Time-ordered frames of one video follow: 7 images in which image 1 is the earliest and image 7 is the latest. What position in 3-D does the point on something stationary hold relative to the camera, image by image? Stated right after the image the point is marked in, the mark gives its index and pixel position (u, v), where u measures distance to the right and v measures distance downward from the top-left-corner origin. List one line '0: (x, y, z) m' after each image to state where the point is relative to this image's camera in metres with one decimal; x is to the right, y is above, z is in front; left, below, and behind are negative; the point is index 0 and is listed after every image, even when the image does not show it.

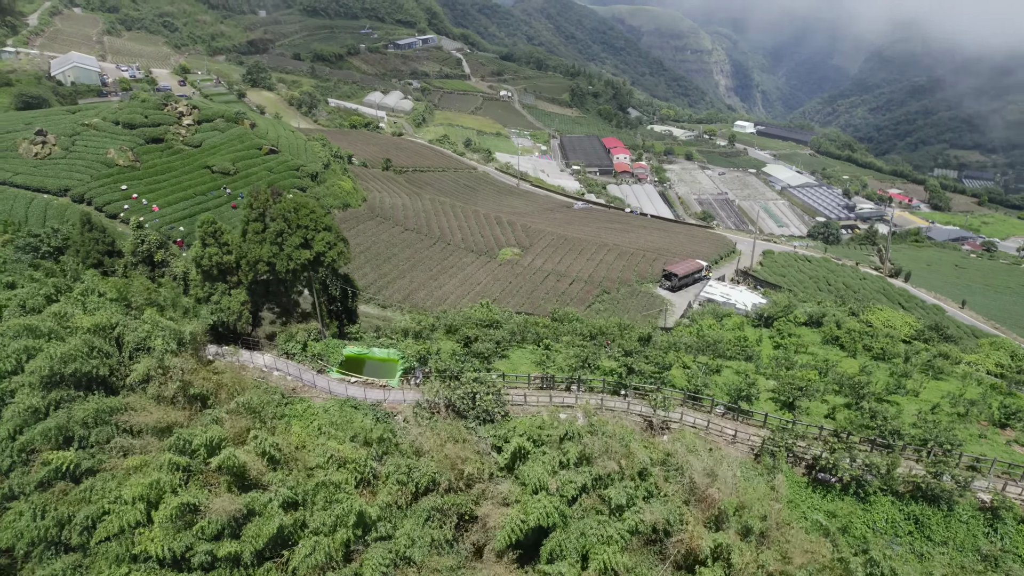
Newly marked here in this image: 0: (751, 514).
0: (+4.9, -4.9, +14.0) m
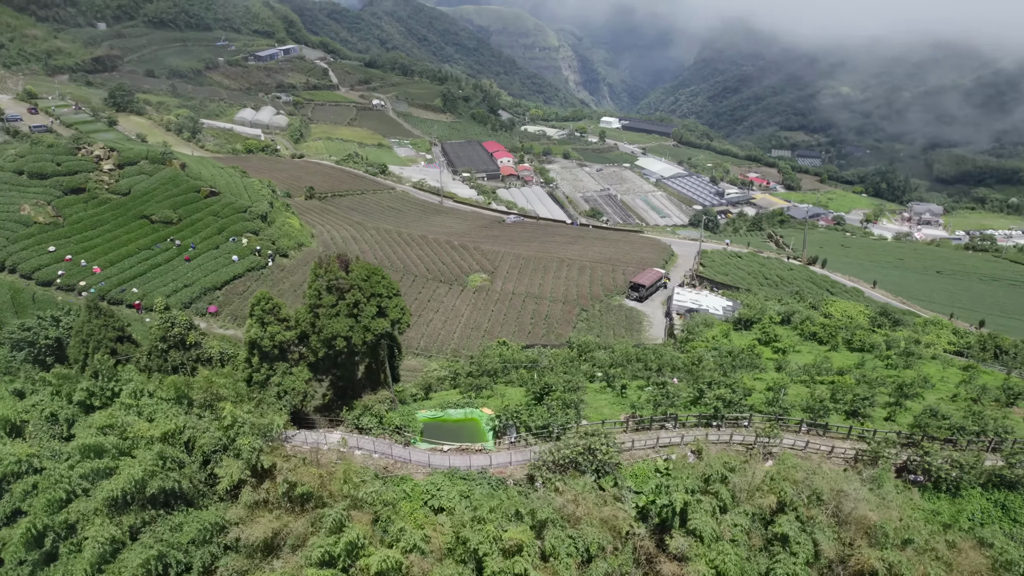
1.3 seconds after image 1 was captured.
0: (+8.8, -5.6, +15.2) m
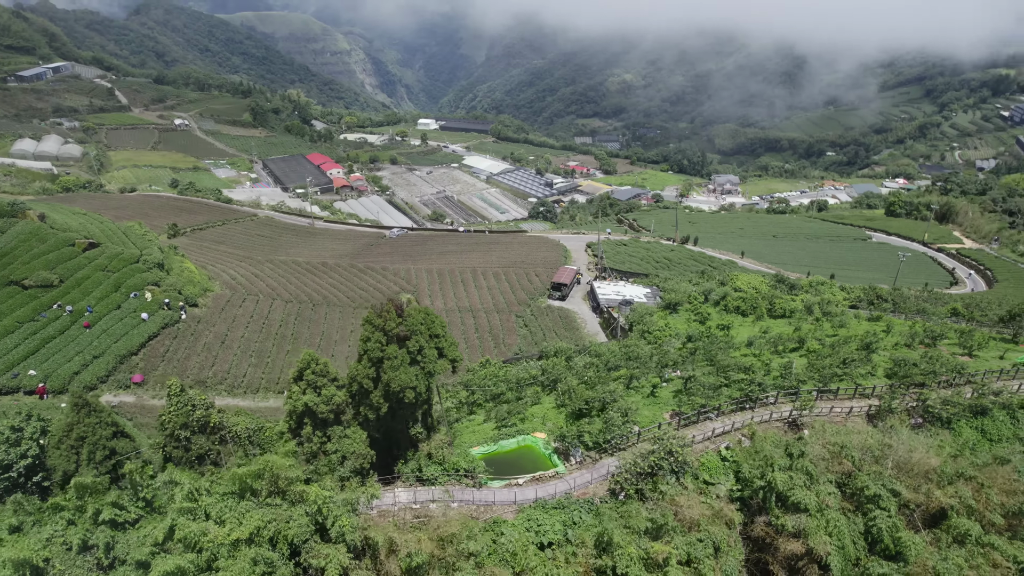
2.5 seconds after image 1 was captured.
0: (+11.5, -4.9, +17.7) m
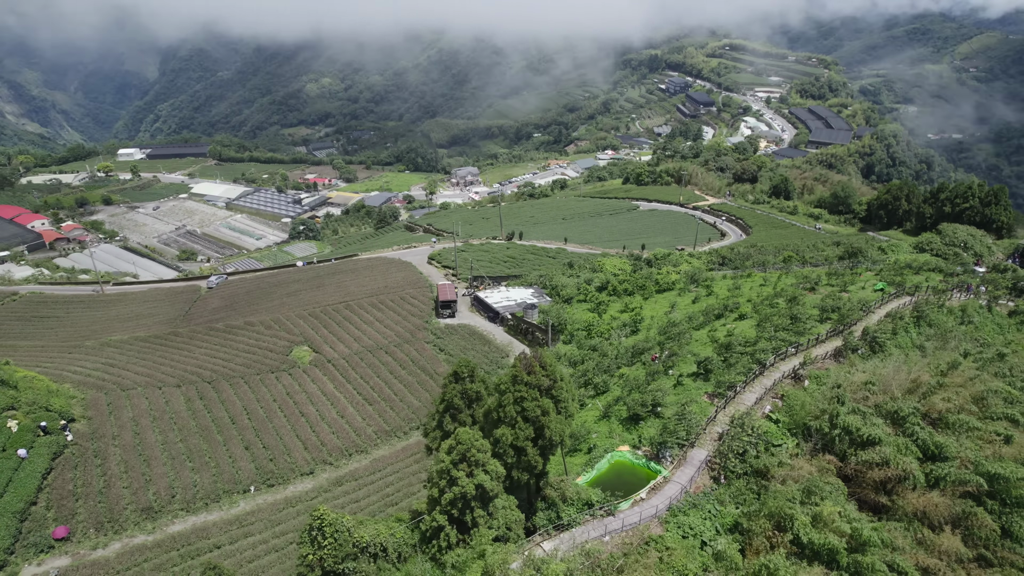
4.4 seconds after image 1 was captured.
0: (+14.0, -3.2, +22.6) m
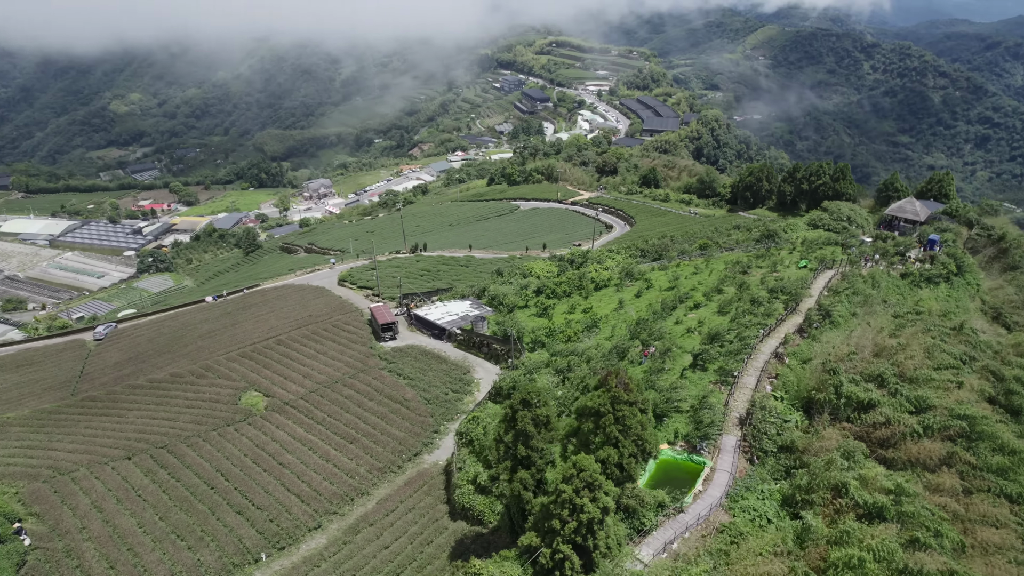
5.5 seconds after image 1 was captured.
0: (+14.4, -2.2, +25.8) m
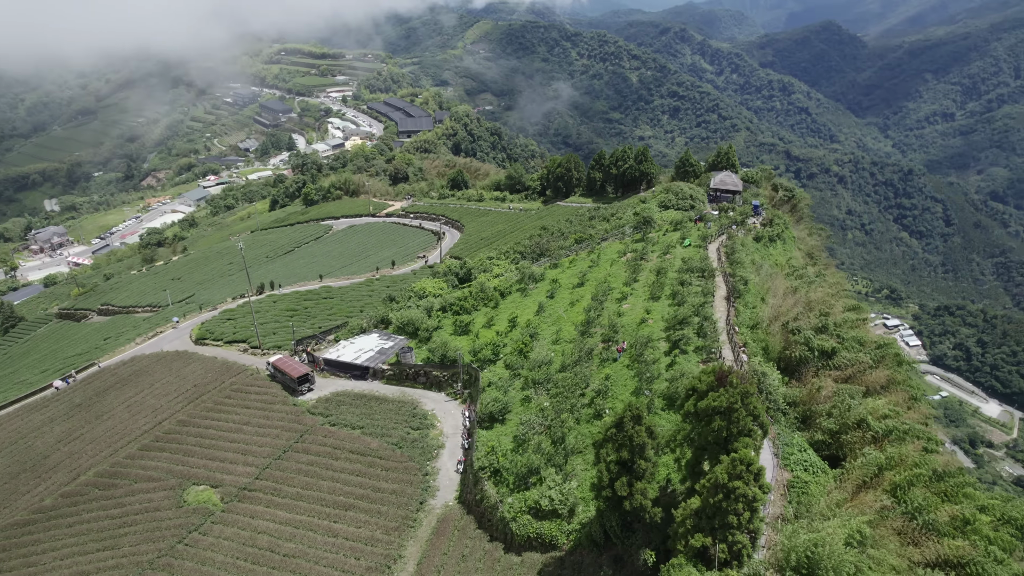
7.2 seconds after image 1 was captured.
0: (+13.5, -0.6, +30.8) m
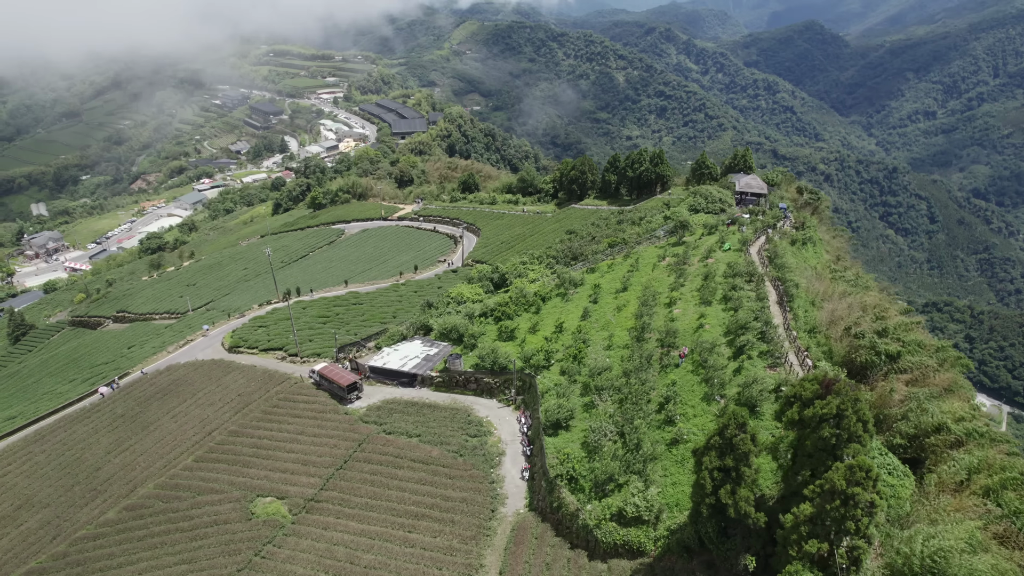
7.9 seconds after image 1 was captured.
0: (+16.2, -0.8, +31.3) m
